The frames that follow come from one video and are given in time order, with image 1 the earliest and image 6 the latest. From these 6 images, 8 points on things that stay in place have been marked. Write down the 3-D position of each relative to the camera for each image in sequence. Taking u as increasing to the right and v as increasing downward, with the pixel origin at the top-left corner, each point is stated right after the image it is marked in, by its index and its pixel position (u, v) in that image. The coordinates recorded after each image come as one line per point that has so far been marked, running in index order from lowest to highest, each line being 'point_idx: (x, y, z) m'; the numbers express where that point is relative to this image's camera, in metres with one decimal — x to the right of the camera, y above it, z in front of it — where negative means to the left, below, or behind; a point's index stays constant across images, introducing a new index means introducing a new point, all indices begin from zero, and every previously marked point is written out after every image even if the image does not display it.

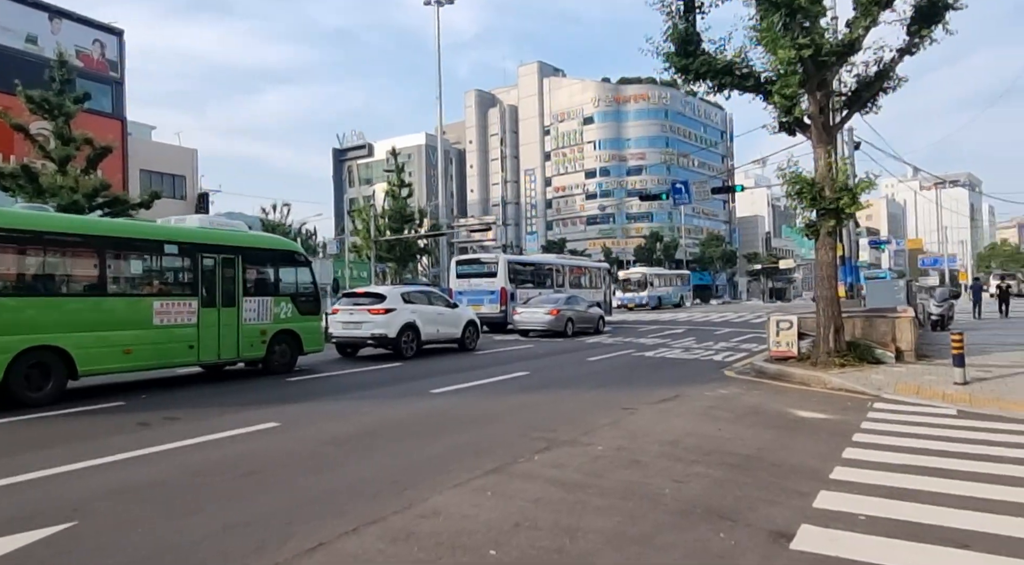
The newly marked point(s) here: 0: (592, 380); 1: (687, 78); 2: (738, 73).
0: (+1.6, -2.0, +13.3) m
1: (+3.6, +4.2, +13.5) m
2: (+4.5, +4.2, +13.1) m
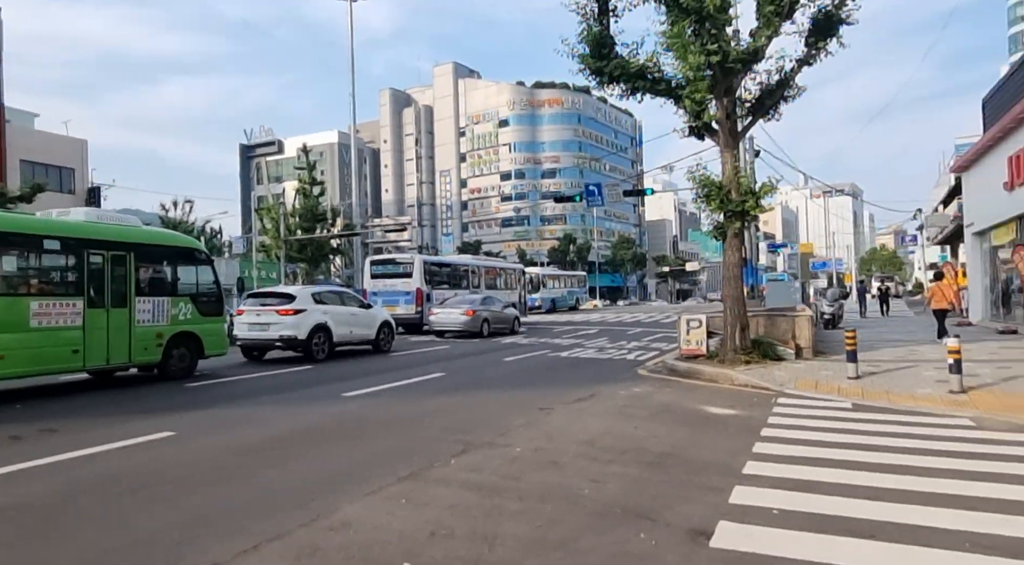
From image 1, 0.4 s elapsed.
0: (-0.1, -2.0, +13.2) m
1: (+1.9, +4.2, +13.7) m
2: (+2.8, +4.2, +13.4) m
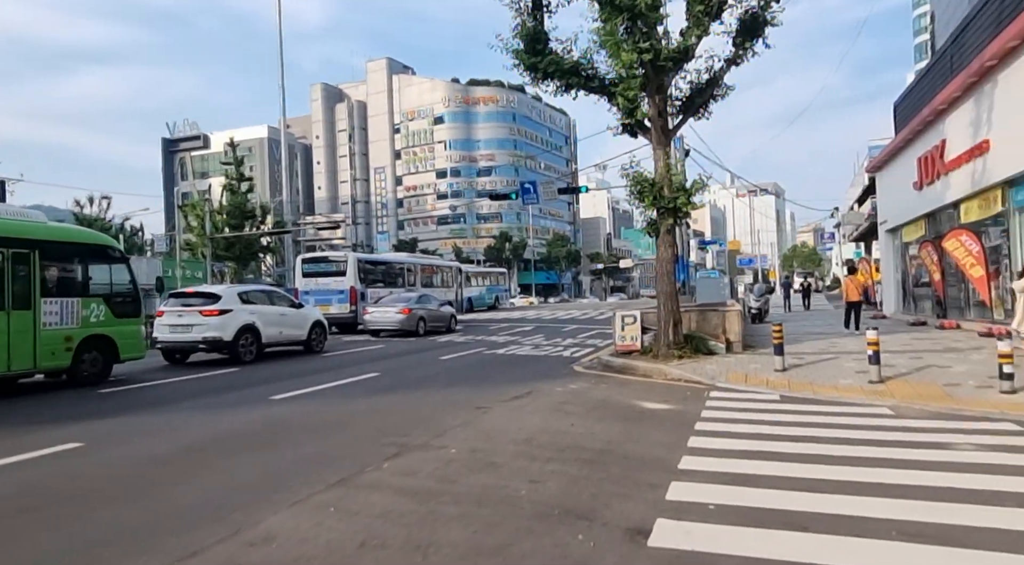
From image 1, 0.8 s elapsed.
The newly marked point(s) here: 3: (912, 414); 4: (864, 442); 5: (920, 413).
0: (-1.3, -1.9, +13.0) m
1: (+0.5, +4.3, +13.6) m
2: (+1.5, +4.2, +13.4) m
3: (+5.3, -1.7, +8.7) m
4: (+3.8, -1.7, +7.1) m
5: (+5.4, -1.7, +8.8) m
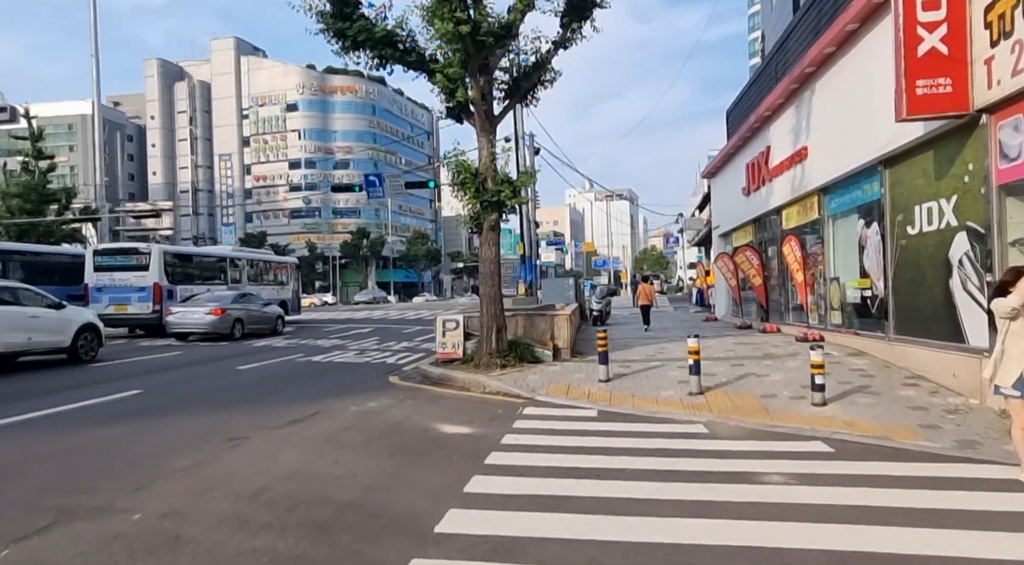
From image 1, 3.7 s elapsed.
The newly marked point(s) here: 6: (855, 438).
0: (-4.7, -1.9, +10.8) m
1: (-3.0, +4.3, +11.8) m
2: (-2.0, +4.2, +11.8) m
3: (+2.6, -1.8, +7.9) m
4: (+1.5, -1.8, +6.1) m
5: (+2.7, -1.8, +8.1) m
6: (+3.9, -1.8, +7.5) m
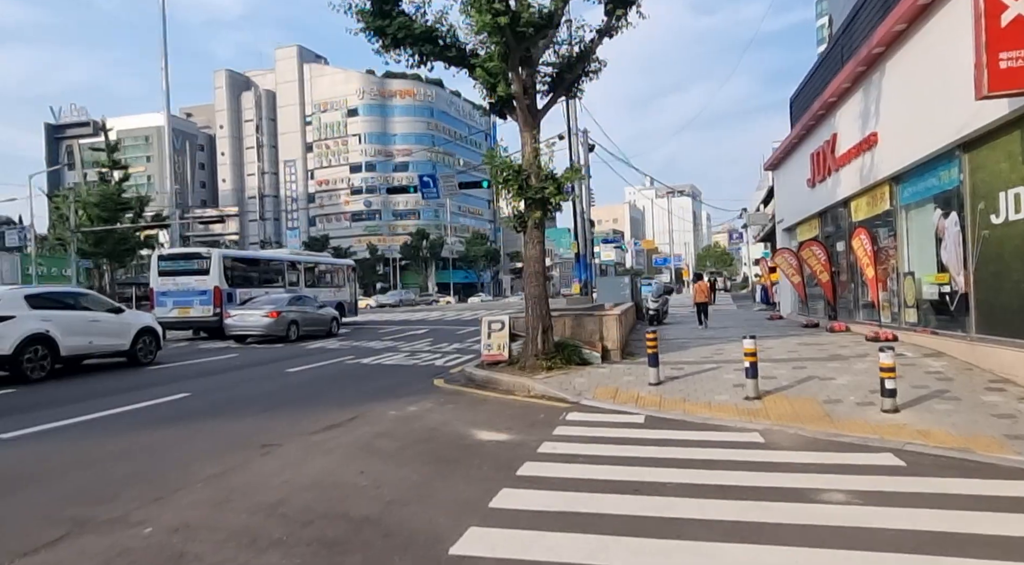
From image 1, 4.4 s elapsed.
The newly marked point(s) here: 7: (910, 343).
0: (-4.0, -1.9, +10.8) m
1: (-2.2, +4.2, +11.7) m
2: (-1.3, +4.2, +11.6) m
3: (+3.0, -1.8, +7.3) m
4: (+1.7, -1.7, +5.6) m
5: (+3.2, -1.8, +7.4) m
6: (+4.3, -1.7, +6.7) m
7: (+8.1, -1.2, +13.5) m
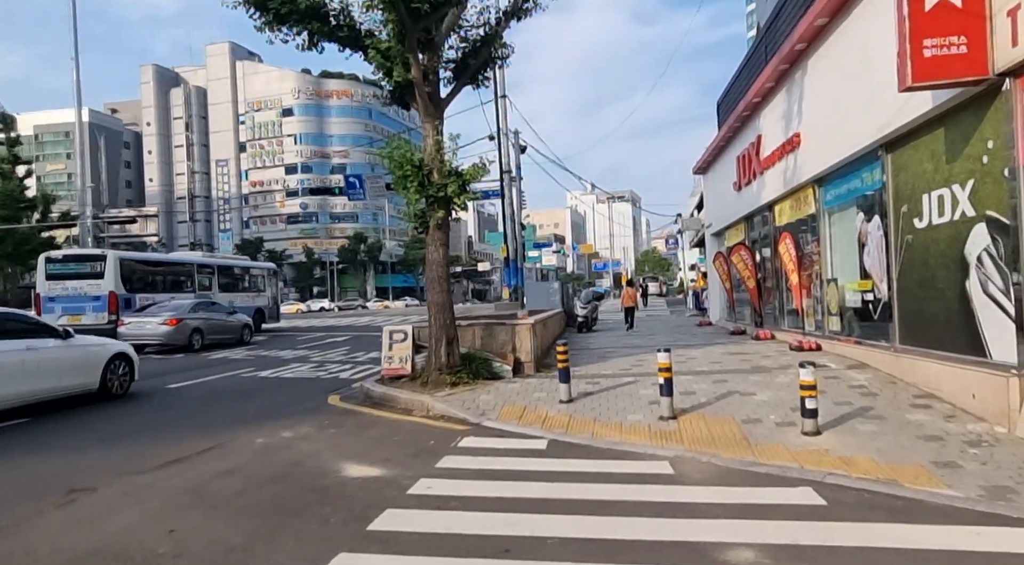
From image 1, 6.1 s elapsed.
0: (-5.5, -2.0, +9.4) m
1: (-3.8, +4.1, +10.4) m
2: (-2.8, +4.1, +10.3) m
3: (+1.8, -1.9, +6.4) m
4: (+0.6, -1.8, +4.6) m
5: (+1.9, -1.9, +6.6) m
6: (+3.1, -1.8, +6.0) m
7: (+6.4, -1.4, +13.0) m
